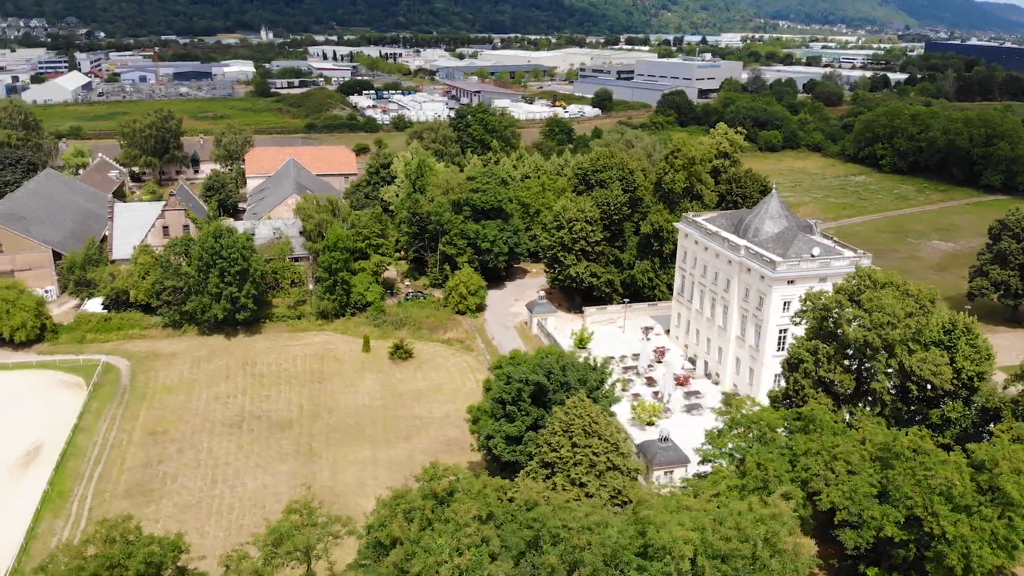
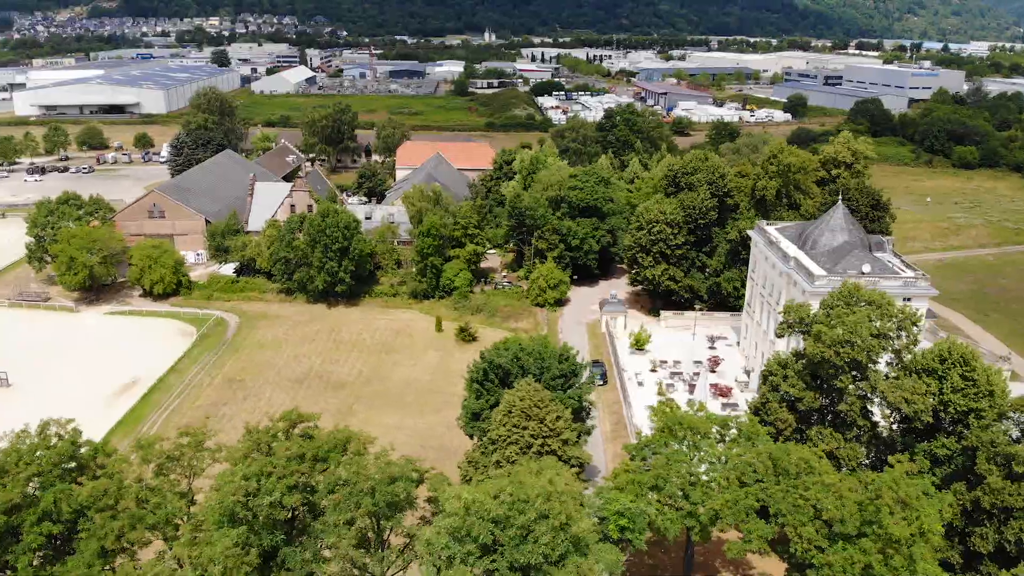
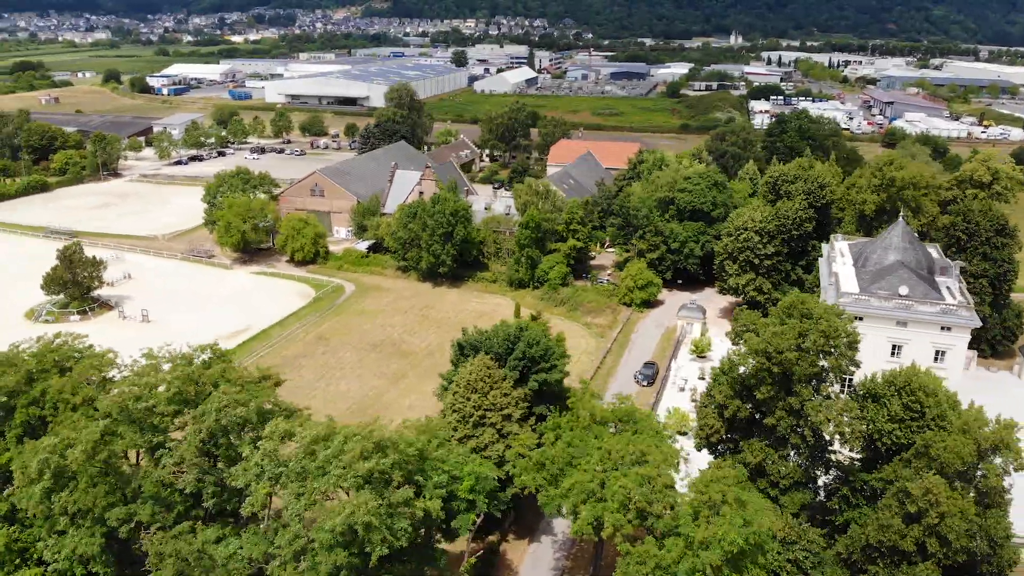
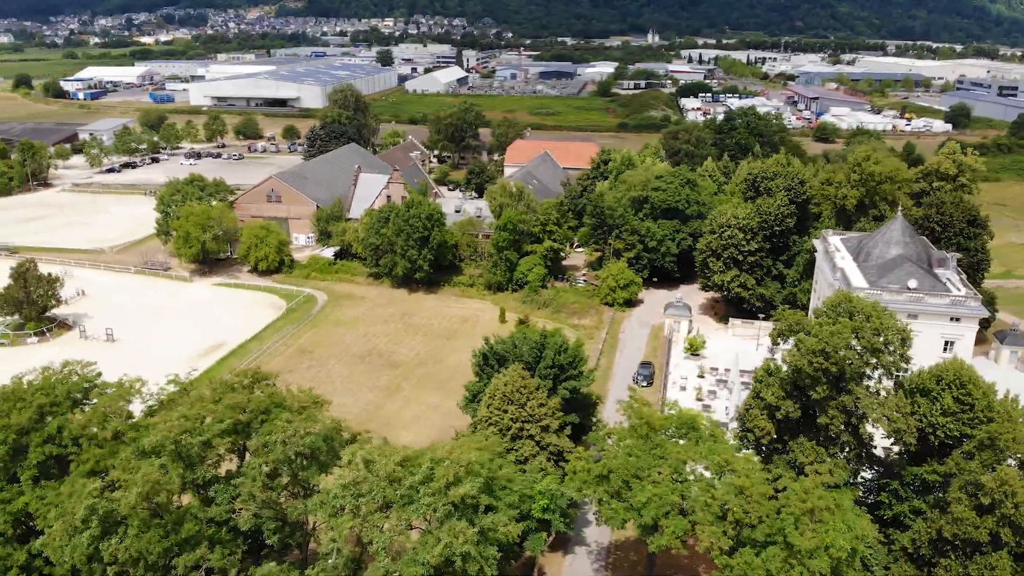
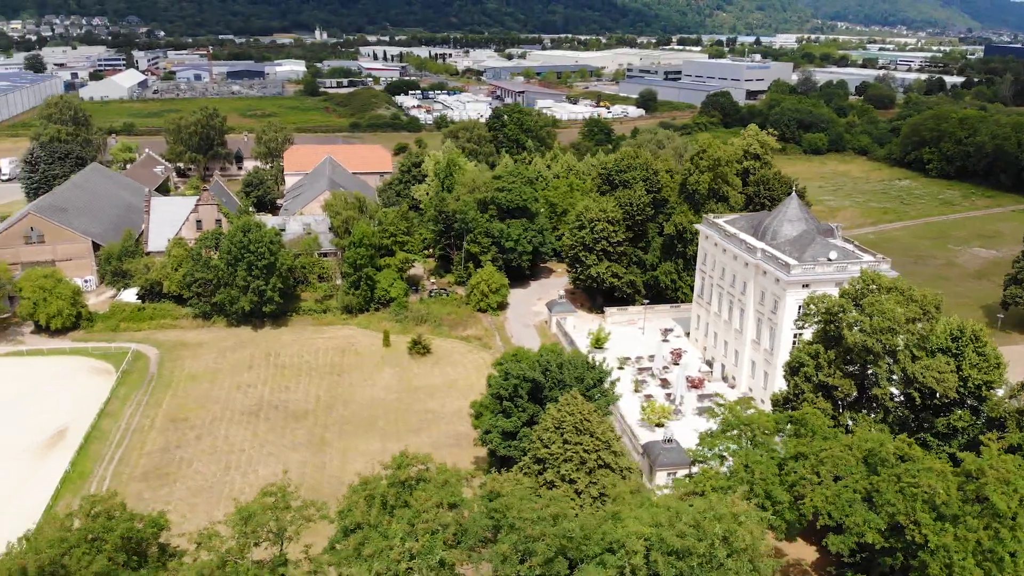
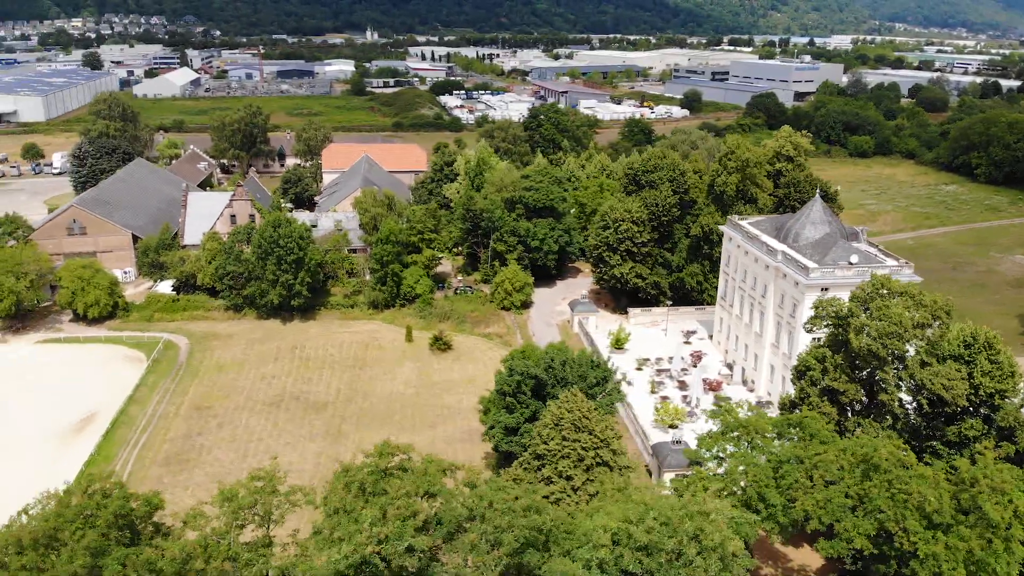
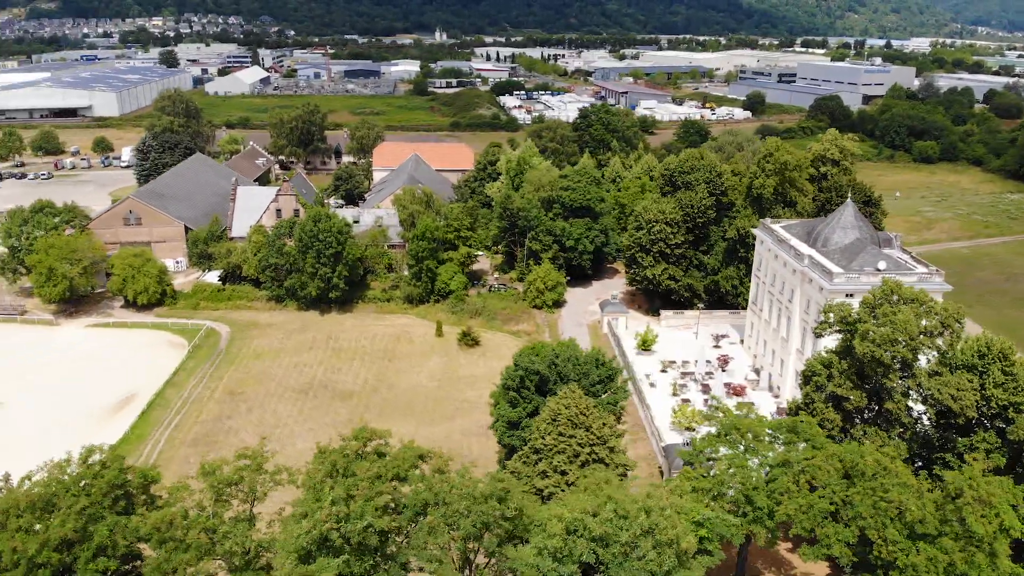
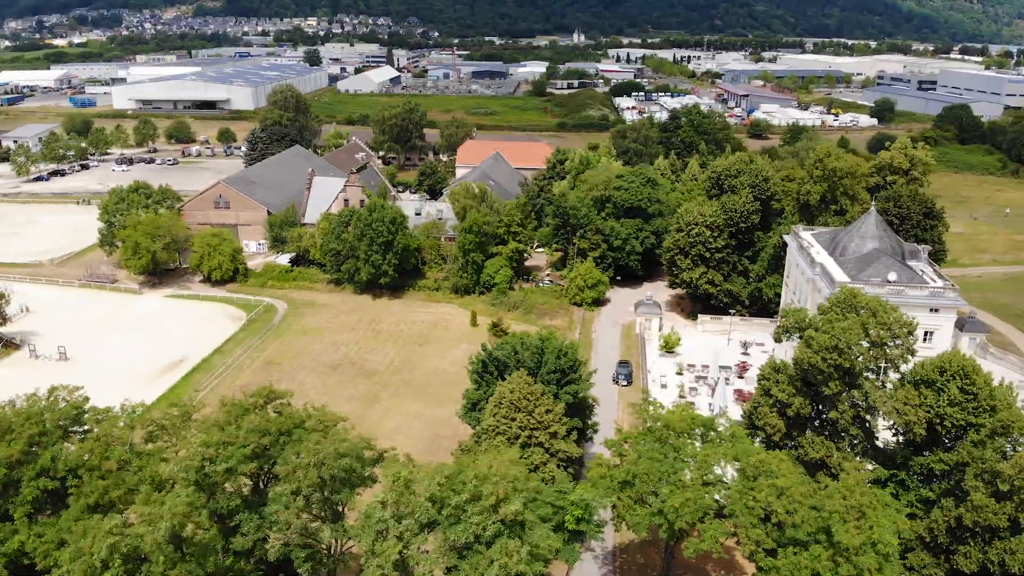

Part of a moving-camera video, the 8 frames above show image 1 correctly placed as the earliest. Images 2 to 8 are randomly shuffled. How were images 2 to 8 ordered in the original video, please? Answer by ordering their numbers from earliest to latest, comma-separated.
5, 6, 7, 2, 8, 4, 3
